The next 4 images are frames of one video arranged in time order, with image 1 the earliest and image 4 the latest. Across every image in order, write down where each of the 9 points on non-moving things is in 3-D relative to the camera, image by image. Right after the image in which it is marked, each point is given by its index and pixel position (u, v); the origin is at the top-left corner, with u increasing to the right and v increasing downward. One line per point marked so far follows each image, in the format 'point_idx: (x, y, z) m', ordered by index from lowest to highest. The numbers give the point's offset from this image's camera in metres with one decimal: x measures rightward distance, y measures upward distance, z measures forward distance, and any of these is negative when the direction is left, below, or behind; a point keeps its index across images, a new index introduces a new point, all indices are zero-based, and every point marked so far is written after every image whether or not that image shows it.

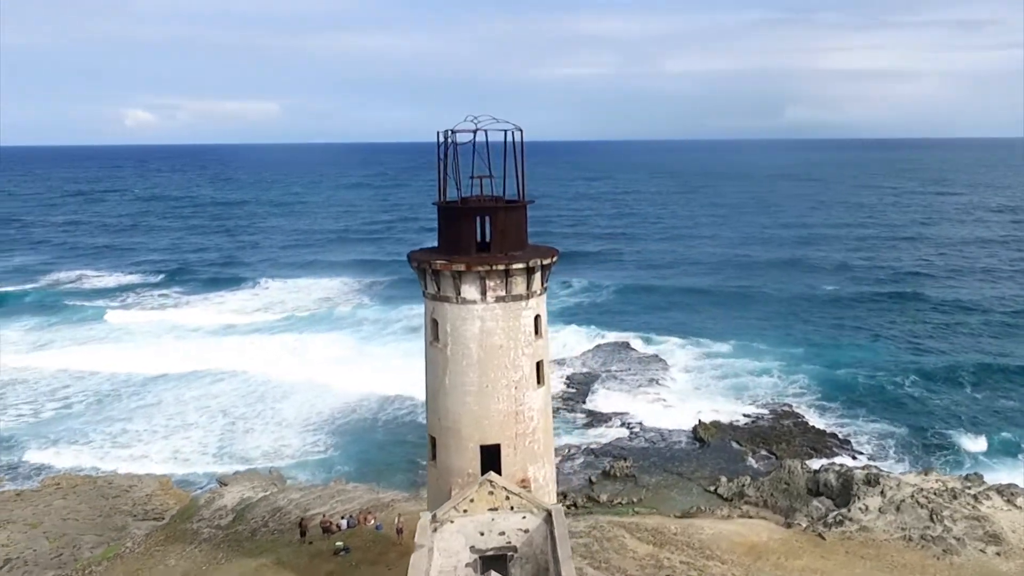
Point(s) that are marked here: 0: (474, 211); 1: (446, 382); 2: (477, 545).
0: (-0.4, +1.0, +11.1) m
1: (-0.9, -1.2, +11.3) m
2: (-0.5, -3.2, +10.7) m
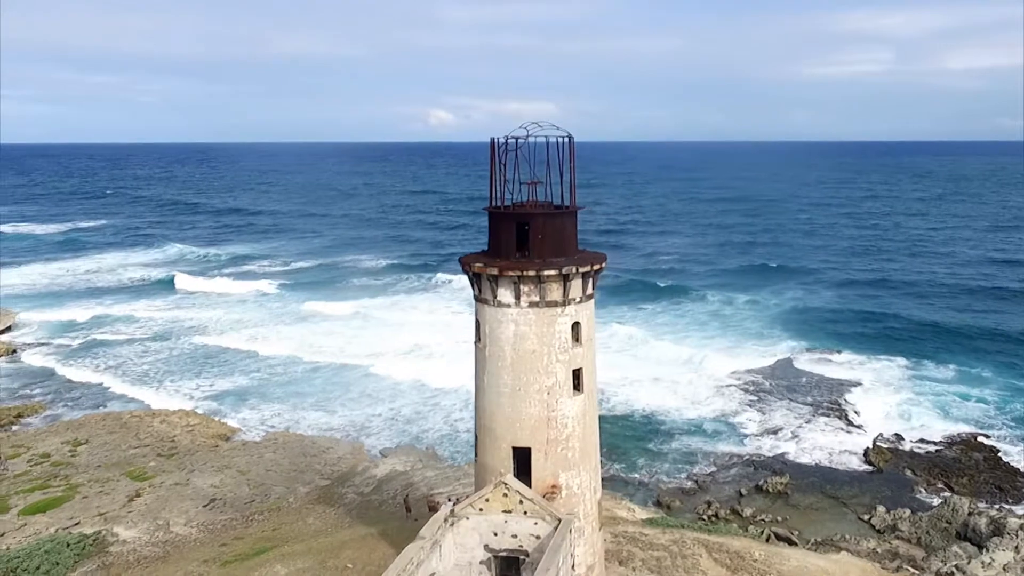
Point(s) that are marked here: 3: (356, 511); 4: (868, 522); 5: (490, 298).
0: (+0.1, +0.9, +11.3) m
1: (-0.4, -1.3, +11.7) m
2: (-0.3, -3.3, +11.0) m
3: (-3.3, -4.8, +18.4) m
4: (+7.7, -5.1, +18.5) m
5: (-0.3, -0.1, +11.4) m
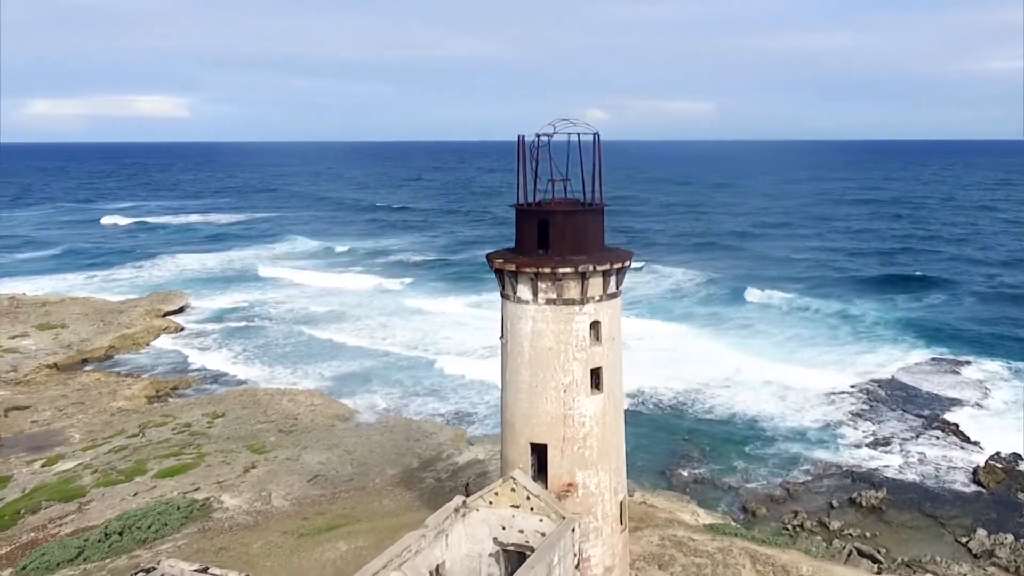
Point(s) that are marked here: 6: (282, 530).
0: (+0.3, +1.0, +11.3) m
1: (-0.1, -1.2, +11.8) m
2: (-0.1, -3.2, +11.1) m
3: (-1.8, -4.6, +19.0) m
4: (+9.0, -5.2, +17.1) m
5: (0.0, -0.1, +11.5) m
6: (-4.9, -5.1, +18.2) m
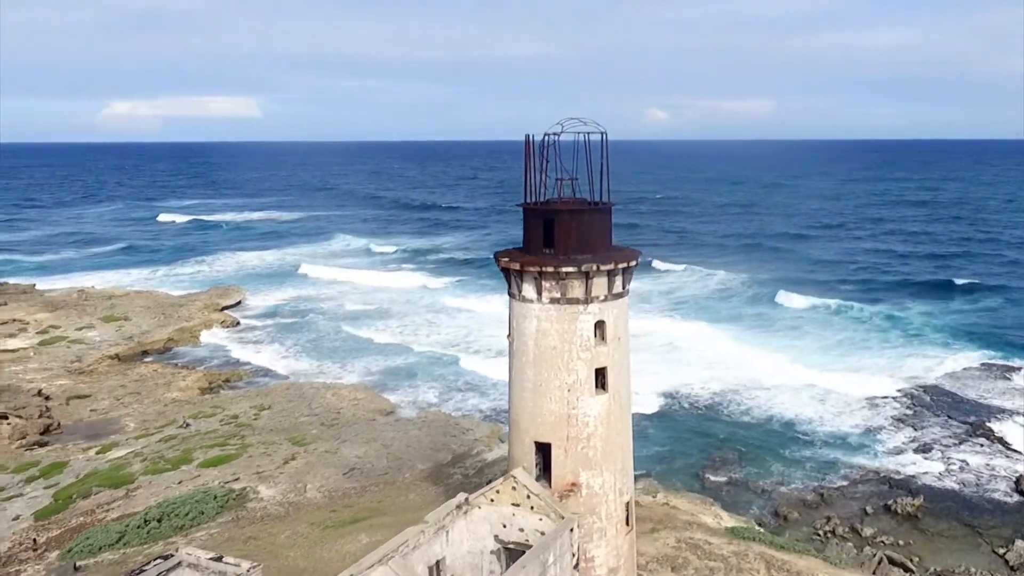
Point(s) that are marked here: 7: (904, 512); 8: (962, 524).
0: (+0.4, +1.0, +11.3) m
1: (0.0, -1.2, +11.8) m
2: (-0.1, -3.2, +11.2) m
3: (-1.3, -4.5, +19.1) m
4: (+9.4, -5.2, +16.5) m
5: (0.0, -0.1, +11.5) m
6: (-4.4, -5.1, +18.6) m
7: (+8.6, -4.9, +18.9) m
8: (+9.5, -5.0, +18.1) m
